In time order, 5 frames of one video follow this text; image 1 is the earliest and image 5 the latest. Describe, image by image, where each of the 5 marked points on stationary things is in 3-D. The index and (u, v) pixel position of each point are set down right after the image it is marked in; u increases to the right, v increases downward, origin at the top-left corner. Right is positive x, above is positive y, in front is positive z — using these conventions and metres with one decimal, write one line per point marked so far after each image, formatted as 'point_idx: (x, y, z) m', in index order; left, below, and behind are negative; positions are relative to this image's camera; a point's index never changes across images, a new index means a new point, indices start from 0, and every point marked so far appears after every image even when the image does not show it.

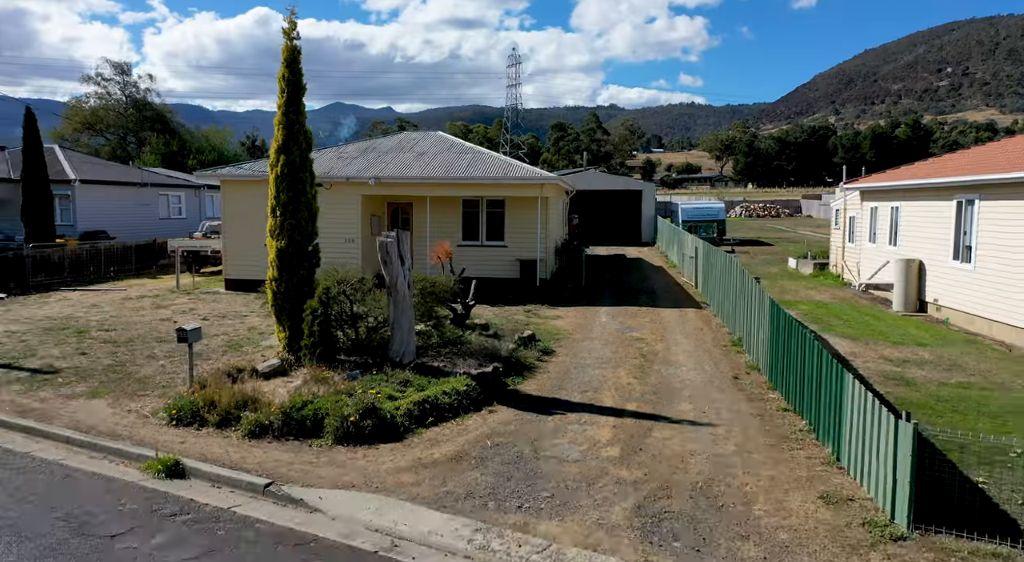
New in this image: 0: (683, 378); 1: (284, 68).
0: (+2.5, -1.4, +10.5) m
1: (-3.4, +3.2, +10.8) m
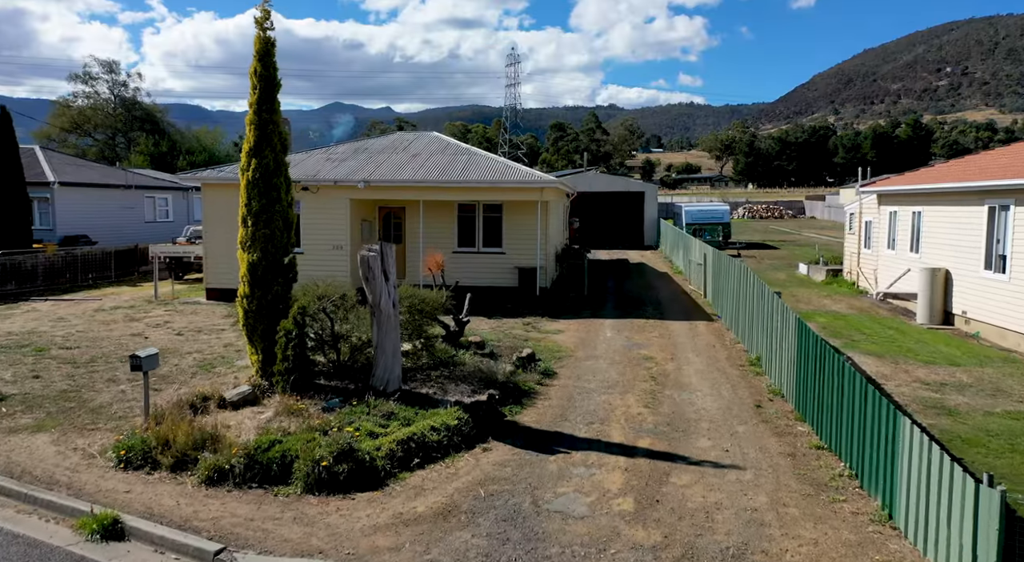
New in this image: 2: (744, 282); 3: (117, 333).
0: (+2.5, -1.7, +9.5) m
1: (-3.5, +3.0, +9.7) m
2: (+4.4, 0.0, +13.7) m
3: (-7.7, -1.0, +14.0) m
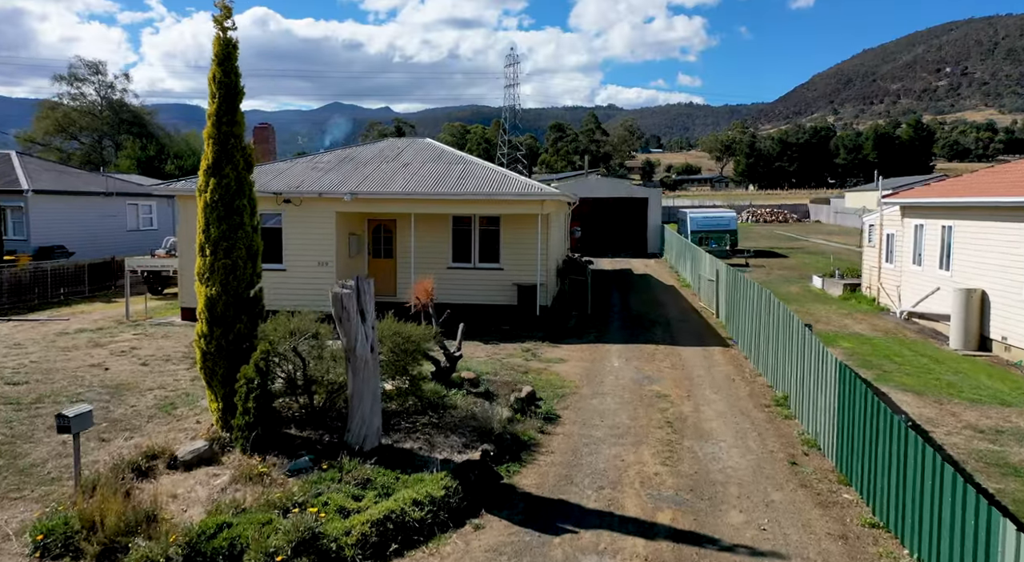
0: (+2.4, -2.1, +8.2) m
1: (-3.5, +2.5, +8.5) m
2: (+4.4, -0.5, +12.4) m
3: (-7.7, -1.4, +12.7) m
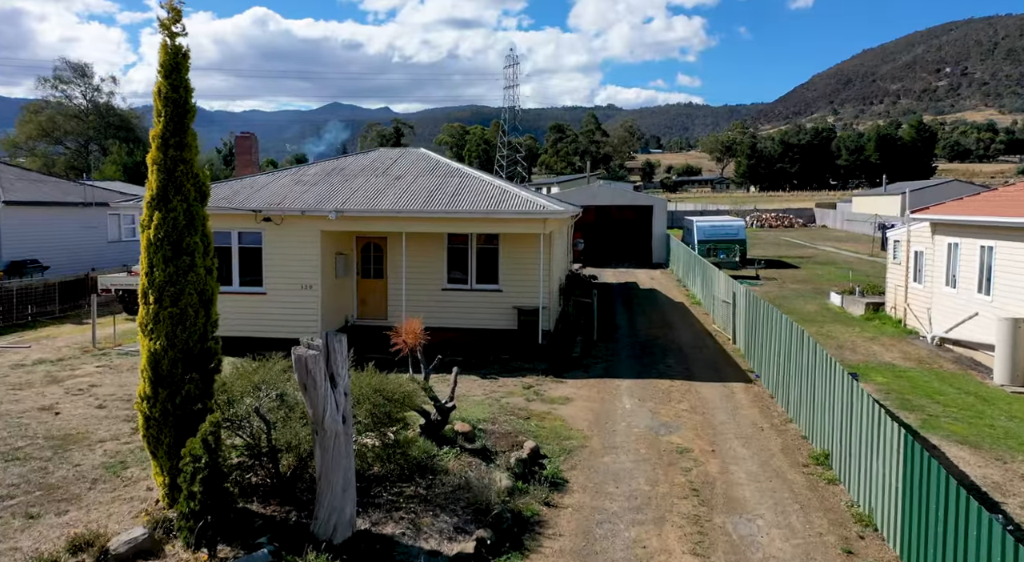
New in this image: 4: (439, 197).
0: (+2.4, -2.6, +6.9) m
1: (-3.5, +2.0, +7.1) m
2: (+4.4, -1.0, +11.1) m
3: (-7.7, -2.0, +11.4) m
4: (-1.6, +1.8, +15.2) m
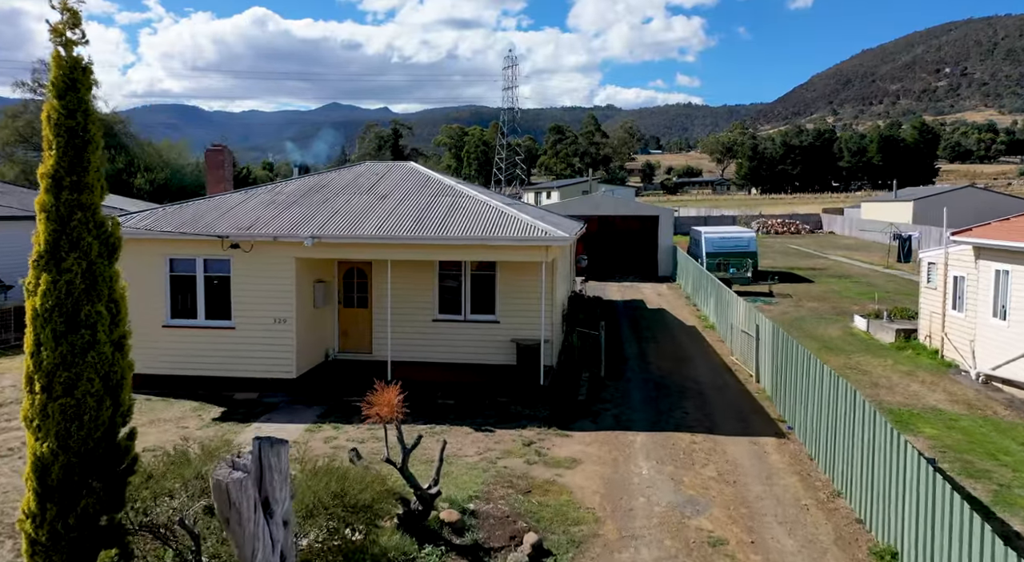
0: (+2.4, -3.2, +5.3) m
1: (-3.5, +1.4, +5.5) m
2: (+4.4, -1.6, +9.4) m
3: (-7.8, -2.6, +9.7) m
4: (-1.6, +1.2, +13.5) m
